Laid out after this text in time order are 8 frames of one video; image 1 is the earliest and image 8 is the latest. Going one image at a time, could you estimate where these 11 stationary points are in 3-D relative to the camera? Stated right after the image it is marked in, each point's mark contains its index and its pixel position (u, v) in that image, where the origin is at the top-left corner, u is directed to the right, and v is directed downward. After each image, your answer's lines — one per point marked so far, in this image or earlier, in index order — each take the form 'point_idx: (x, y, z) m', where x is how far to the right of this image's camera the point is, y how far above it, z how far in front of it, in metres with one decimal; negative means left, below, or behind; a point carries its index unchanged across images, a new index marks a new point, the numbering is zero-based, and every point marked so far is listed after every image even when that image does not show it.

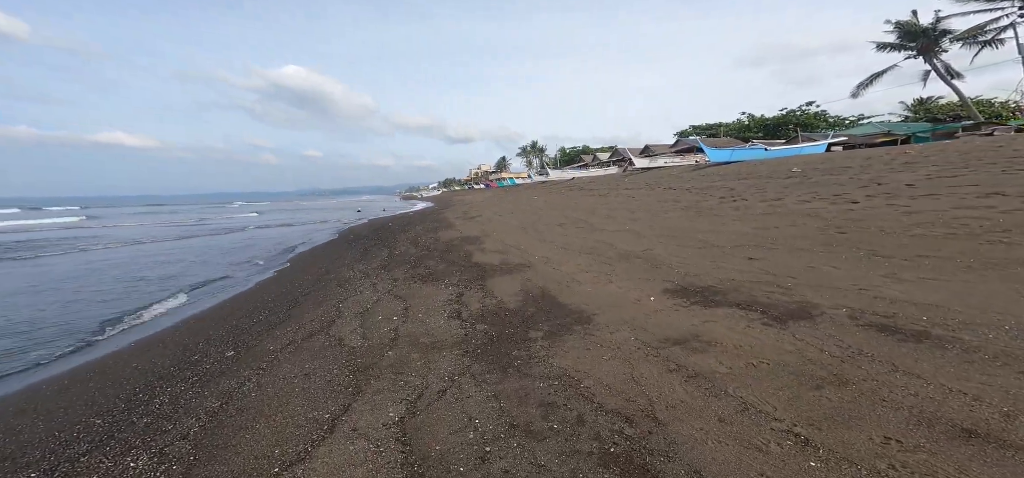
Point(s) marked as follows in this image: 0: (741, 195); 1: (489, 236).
0: (+7.2, +1.4, +13.2) m
1: (-0.8, -0.1, +16.5) m
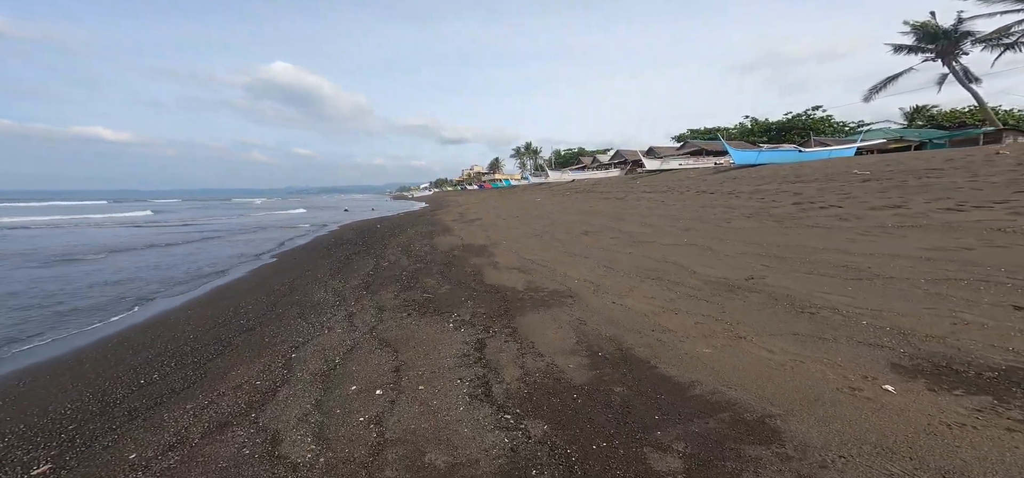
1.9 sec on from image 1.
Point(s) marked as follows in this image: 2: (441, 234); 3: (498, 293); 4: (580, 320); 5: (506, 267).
0: (+7.7, +1.0, +10.5) m
1: (-0.4, -0.4, +13.6) m
2: (-3.2, +0.2, +19.4) m
3: (-0.3, -1.1, +8.2) m
4: (+1.0, -1.2, +6.0) m
5: (-0.1, -0.8, +10.3) m
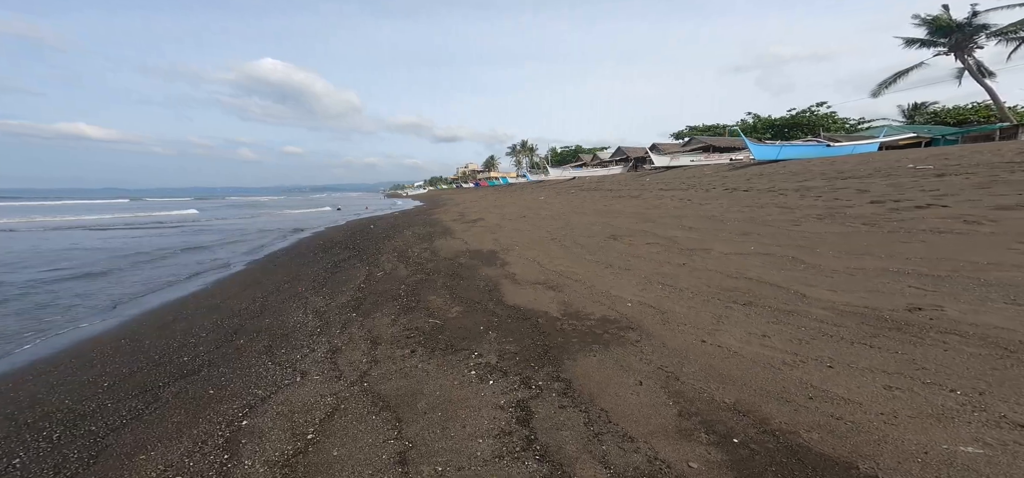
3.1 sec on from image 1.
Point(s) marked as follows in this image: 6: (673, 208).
0: (+8.2, +0.9, +8.8) m
1: (0.0, -0.5, +11.7) m
2: (-2.9, +0.1, +17.5) m
3: (+0.2, -1.2, +6.4) m
4: (+1.5, -1.3, +4.1) m
5: (+0.4, -0.9, +8.4) m
6: (+5.5, +1.1, +14.5) m
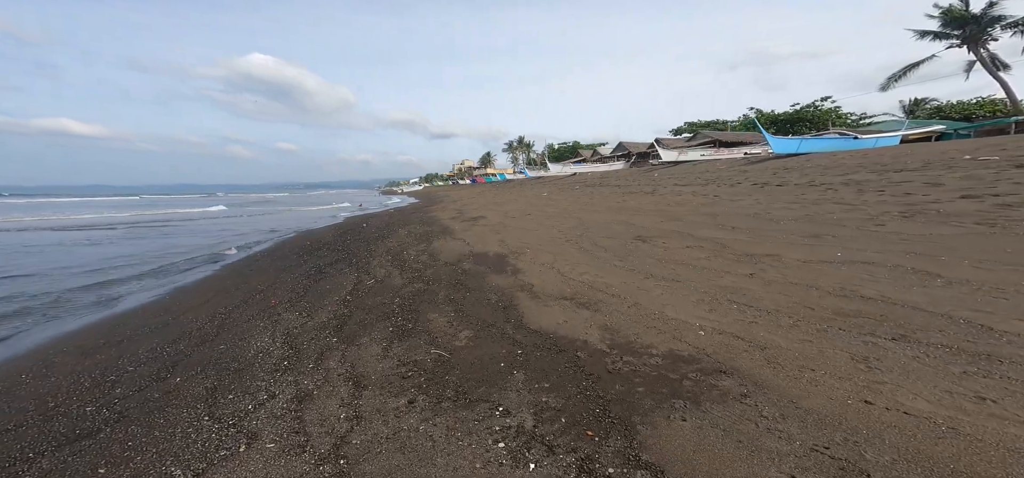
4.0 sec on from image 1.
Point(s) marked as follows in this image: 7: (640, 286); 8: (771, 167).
0: (+8.5, +0.8, +7.3) m
1: (+0.3, -0.6, +10.1) m
2: (-2.7, +0.1, +15.9) m
3: (+0.6, -1.3, +4.8) m
4: (+1.9, -1.4, +2.6) m
5: (+0.7, -1.0, +6.8) m
6: (+5.8, +1.0, +13.0) m
7: (+2.0, -0.7, +6.7) m
8: (+11.4, +3.1, +18.5) m
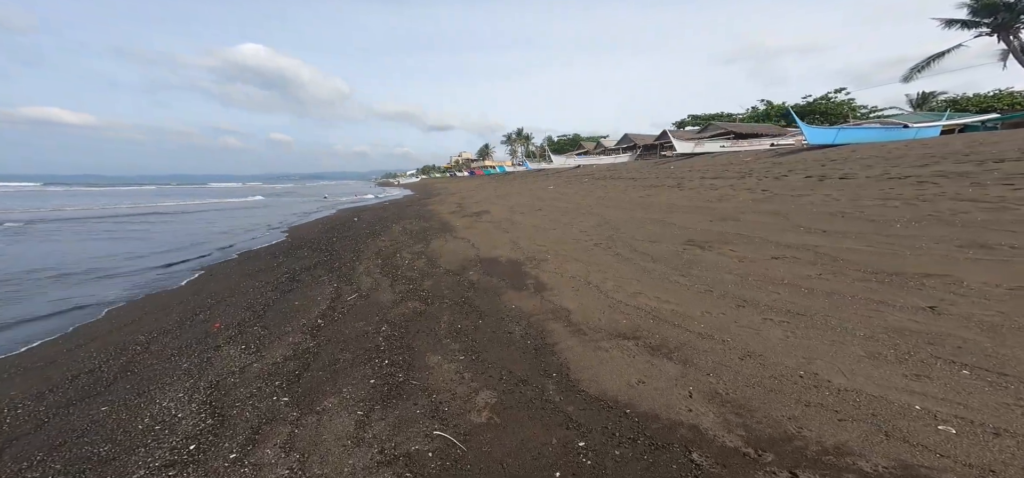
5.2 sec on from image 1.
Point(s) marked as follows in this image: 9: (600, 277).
0: (+8.9, +0.7, +5.2) m
1: (+0.7, -0.7, +7.9) m
2: (-2.4, +0.1, +13.7) m
3: (+1.0, -1.5, +2.7) m
4: (+2.4, -1.6, +0.5) m
5: (+1.1, -1.1, +4.7) m
6: (+6.2, +1.0, +10.9) m
7: (+2.4, -0.8, +4.6) m
8: (+11.7, +3.1, +16.4) m
9: (+1.5, -0.6, +7.1) m
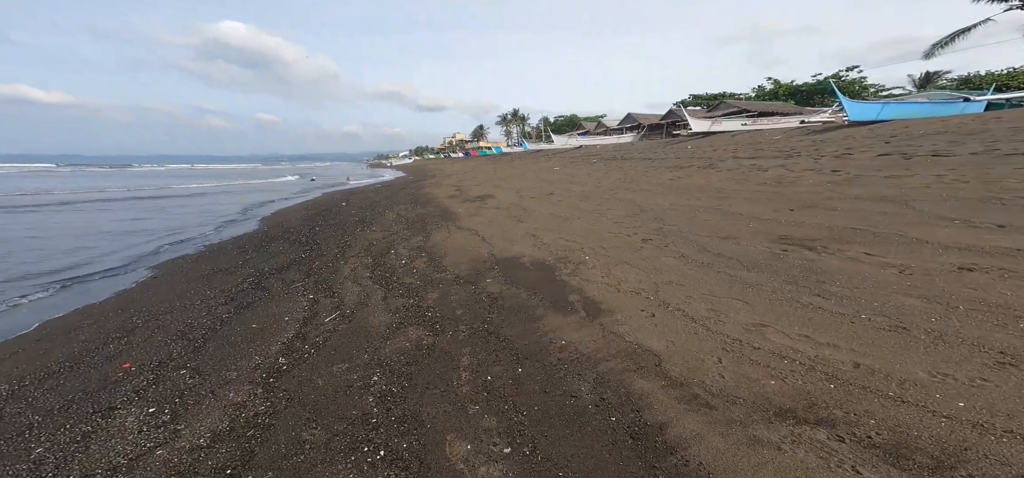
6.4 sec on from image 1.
0: (+9.5, +0.6, +3.3) m
1: (+1.2, -0.6, +5.9) m
2: (-2.0, +0.3, +11.5) m
3: (+1.6, -1.6, +0.6) m
4: (+3.0, -1.8, -1.5) m
5: (+1.7, -1.2, +2.6) m
6: (+6.6, +1.2, +8.8) m
7: (+3.0, -0.9, +2.6) m
8: (+12.1, +3.5, +14.4) m
9: (+2.1, -0.6, +5.1) m
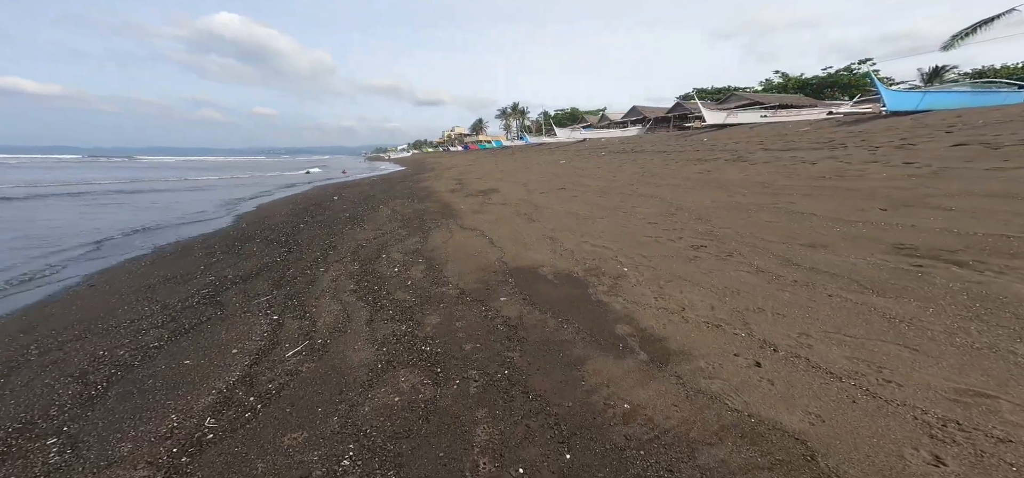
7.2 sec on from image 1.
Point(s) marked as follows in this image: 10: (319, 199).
0: (+9.8, +0.4, +1.8) m
1: (+1.5, -0.7, +4.3) m
2: (-1.7, +0.3, +10.0) m
3: (+2.0, -1.8, -0.9) m
4: (+3.4, -2.0, -3.0) m
5: (+2.0, -1.3, +1.1) m
6: (+6.9, +1.1, +7.3) m
7: (+3.3, -1.1, +1.1) m
8: (+12.3, +3.5, +12.9) m
9: (+2.4, -0.7, +3.5) m
10: (-8.7, +1.7, +19.0) m
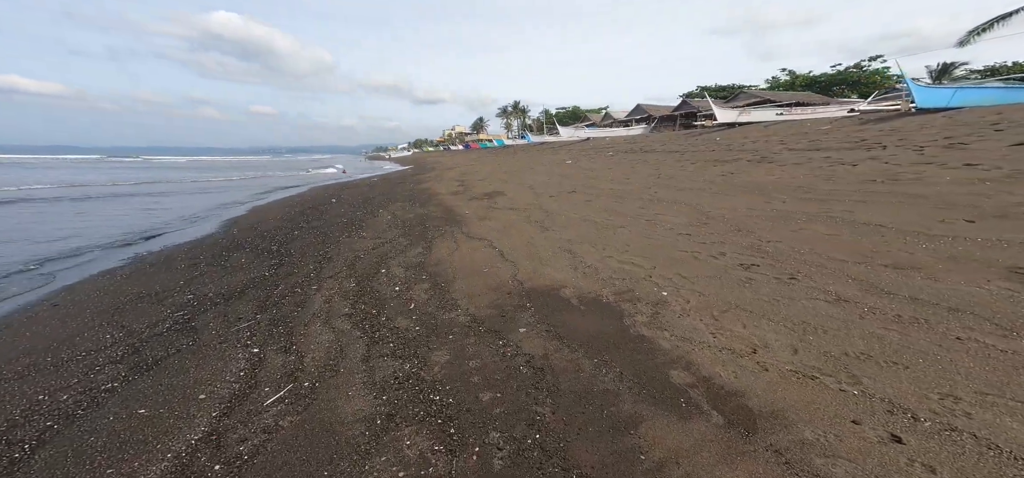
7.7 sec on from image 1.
0: (+10.1, +0.2, +0.9) m
1: (+1.8, -0.9, +3.5) m
2: (-1.4, +0.1, +9.1) m
3: (+2.2, -2.0, -1.8) m
4: (+3.6, -2.3, -3.9) m
5: (+2.3, -1.6, +0.2) m
6: (+7.2, +0.9, +6.4) m
7: (+3.6, -1.3, +0.2) m
8: (+12.6, +3.3, +12.0) m
9: (+2.6, -1.0, +2.7) m
10: (-8.4, +1.5, +18.1) m
